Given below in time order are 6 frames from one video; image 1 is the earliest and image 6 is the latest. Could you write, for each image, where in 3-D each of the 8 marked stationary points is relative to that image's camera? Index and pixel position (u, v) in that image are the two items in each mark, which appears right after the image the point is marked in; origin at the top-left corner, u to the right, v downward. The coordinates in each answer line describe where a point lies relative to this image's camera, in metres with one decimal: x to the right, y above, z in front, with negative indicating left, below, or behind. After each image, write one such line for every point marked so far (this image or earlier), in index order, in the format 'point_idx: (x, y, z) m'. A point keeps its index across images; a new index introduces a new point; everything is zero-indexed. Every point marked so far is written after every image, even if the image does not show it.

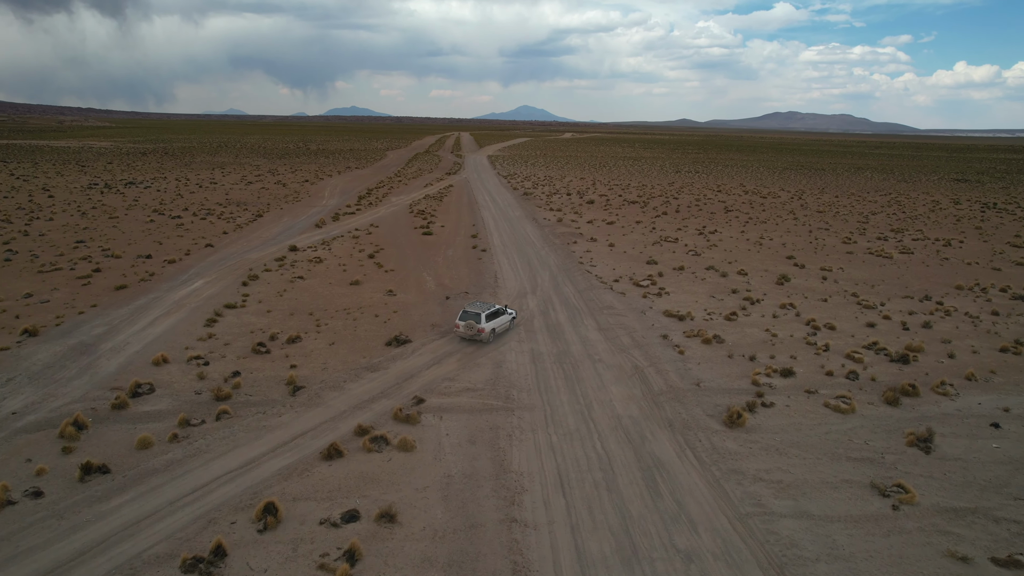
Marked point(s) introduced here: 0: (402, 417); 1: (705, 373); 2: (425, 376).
0: (-2.7, -3.1, +16.3) m
1: (+5.5, -2.5, +19.5) m
2: (-2.4, -2.5, +19.2) m
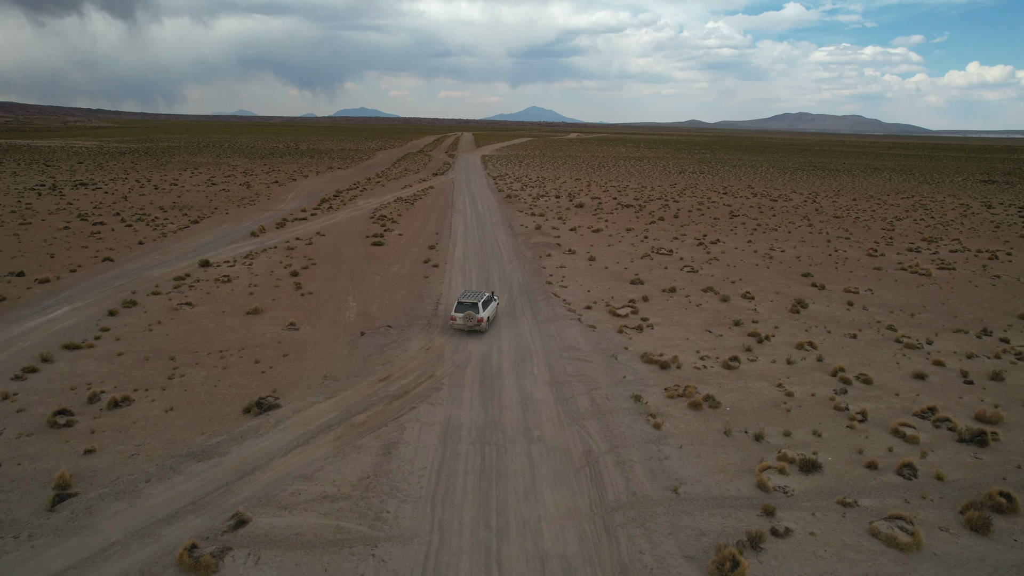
0: (-4.8, -4.1, +10.1) m
1: (+3.4, -3.5, +13.3) m
2: (-4.5, -3.5, +13.0) m
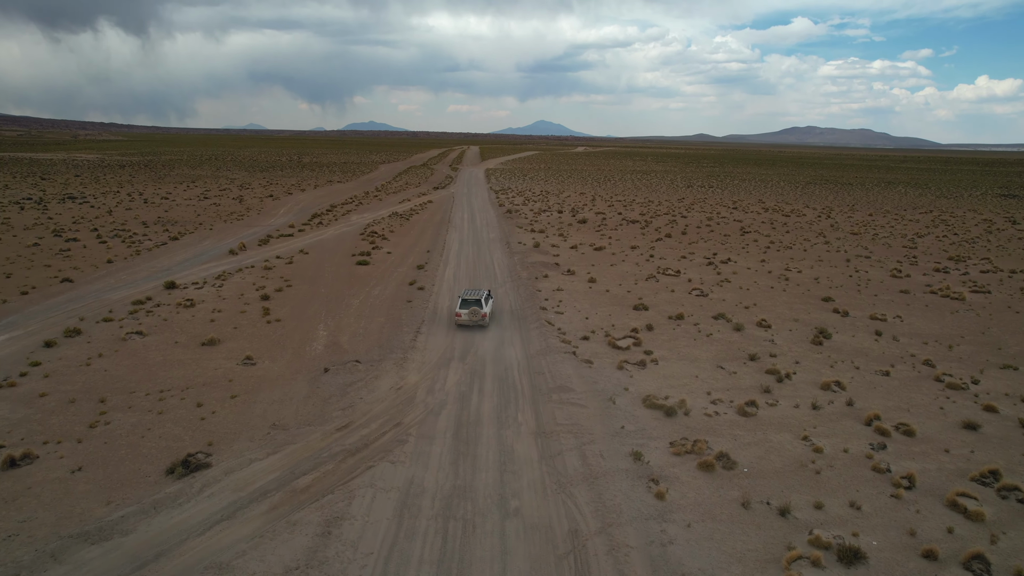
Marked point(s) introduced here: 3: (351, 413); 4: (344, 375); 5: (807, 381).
0: (-5.4, -4.7, +7.6) m
1: (+2.9, -4.1, +10.6) m
2: (-5.1, -4.2, +10.4) m
3: (-3.8, -3.0, +16.2) m
4: (-4.5, -2.3, +18.4) m
5: (+8.0, -2.5, +18.6) m
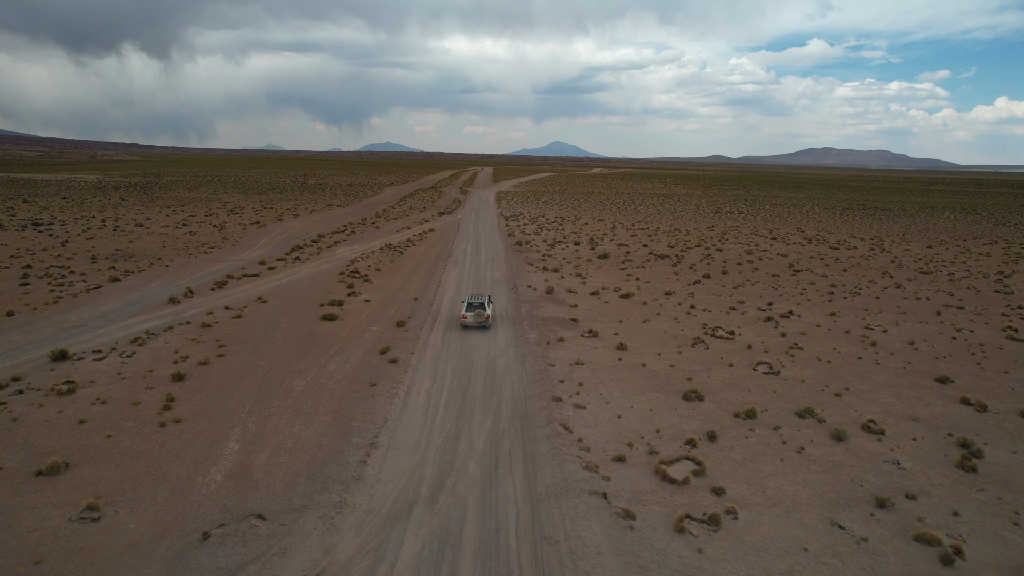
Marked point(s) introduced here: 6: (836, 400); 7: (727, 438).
0: (-5.7, -6.3, +0.5) m
1: (+2.6, -5.9, +3.3) m
2: (-5.4, -5.9, +3.3) m
3: (-4.0, -4.8, +9.1) m
4: (-4.6, -4.3, +11.3) m
5: (+7.9, -4.5, +11.2) m
6: (+8.8, -3.0, +18.6) m
7: (+5.0, -3.4, +16.0) m
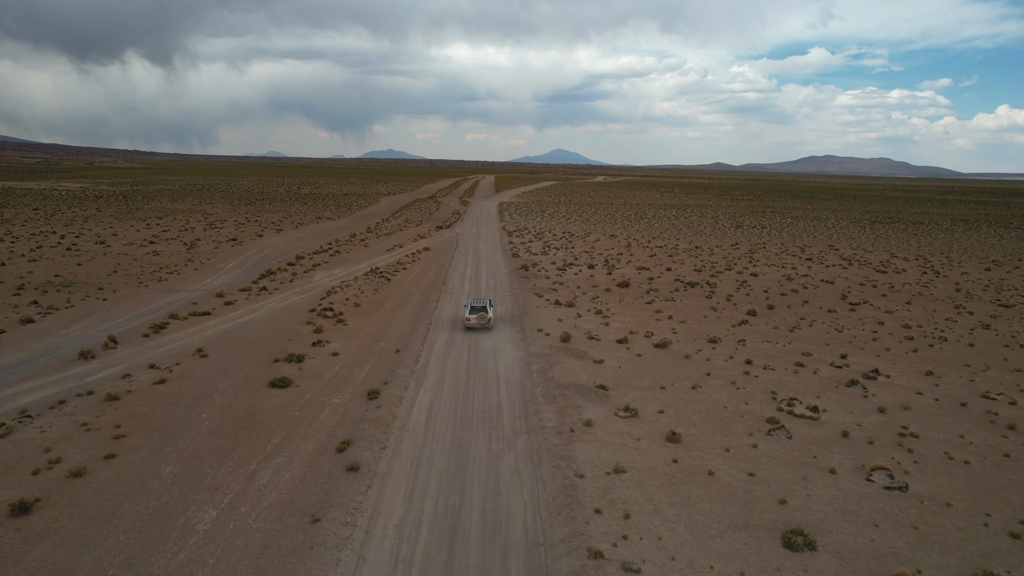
0: (-5.5, -7.7, -6.0) m
1: (+2.8, -7.3, -3.1) m
2: (-5.2, -7.3, -3.1) m
3: (-3.8, -6.3, +2.7) m
4: (-4.4, -5.8, +4.9) m
5: (+8.1, -6.0, +4.8) m
6: (+9.1, -4.6, +12.2) m
7: (+5.2, -5.0, +9.6) m
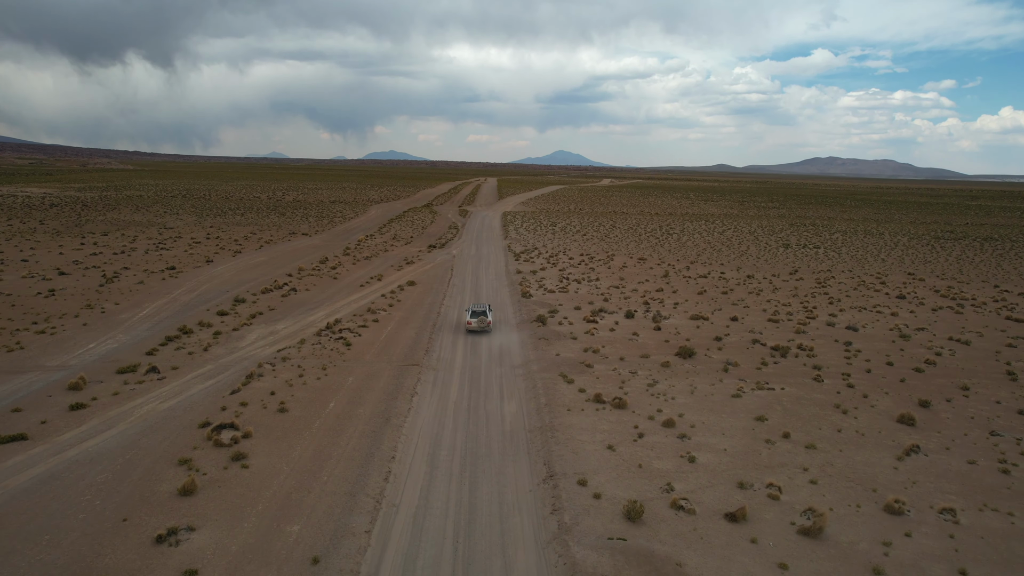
0: (-5.2, -10.4, -17.9) m
1: (+3.2, -10.1, -15.0) m
2: (-4.8, -10.0, -15.0) m
3: (-3.4, -9.0, -9.2) m
4: (-4.0, -8.5, -7.0) m
5: (+8.5, -8.8, -7.2) m
6: (+9.5, -7.4, +0.3) m
7: (+5.7, -7.8, -2.3) m
